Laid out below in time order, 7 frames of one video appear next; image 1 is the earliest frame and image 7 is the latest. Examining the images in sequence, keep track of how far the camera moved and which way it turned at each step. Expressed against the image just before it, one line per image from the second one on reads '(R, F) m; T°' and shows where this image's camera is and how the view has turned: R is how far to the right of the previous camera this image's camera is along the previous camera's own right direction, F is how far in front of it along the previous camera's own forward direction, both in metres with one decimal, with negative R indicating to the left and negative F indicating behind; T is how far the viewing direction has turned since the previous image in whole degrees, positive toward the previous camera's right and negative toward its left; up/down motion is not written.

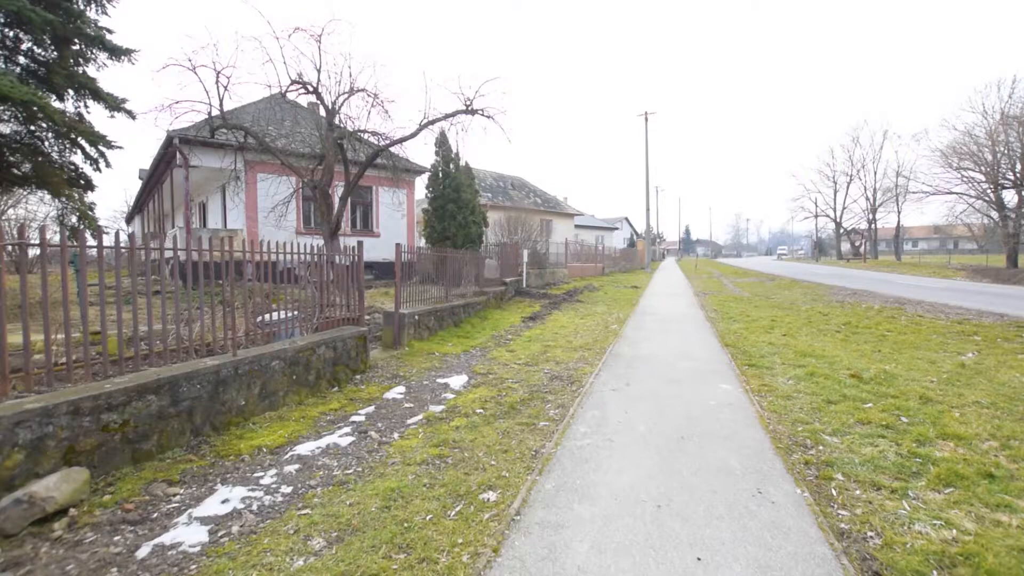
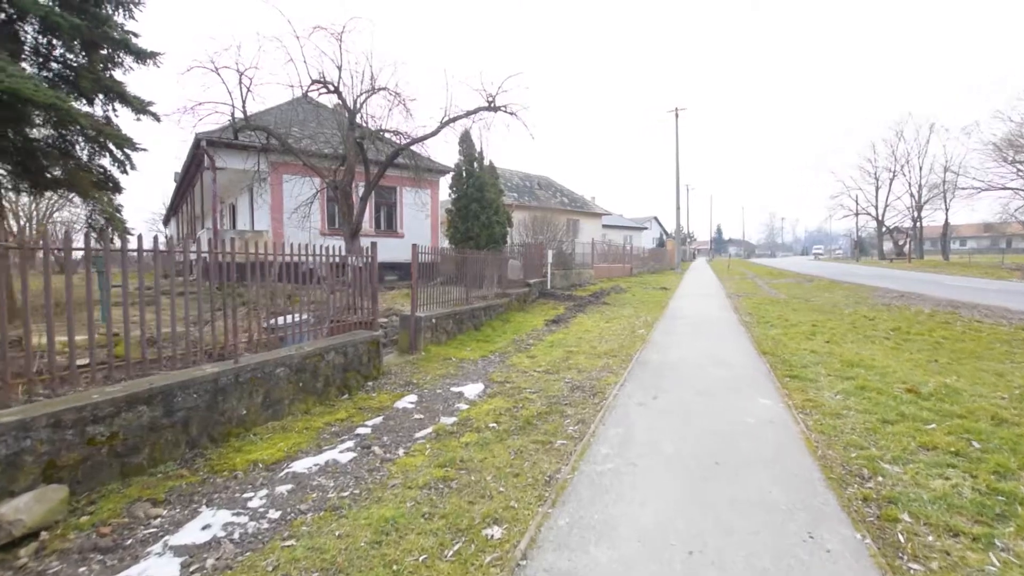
(+0.1, +0.4) m; -3°
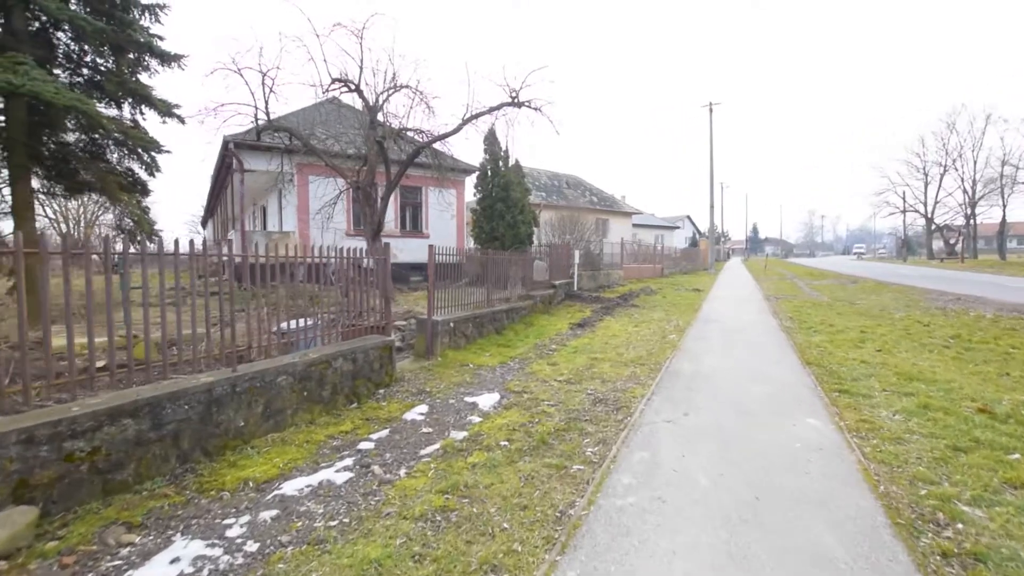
(+0.1, +0.4) m; -4°
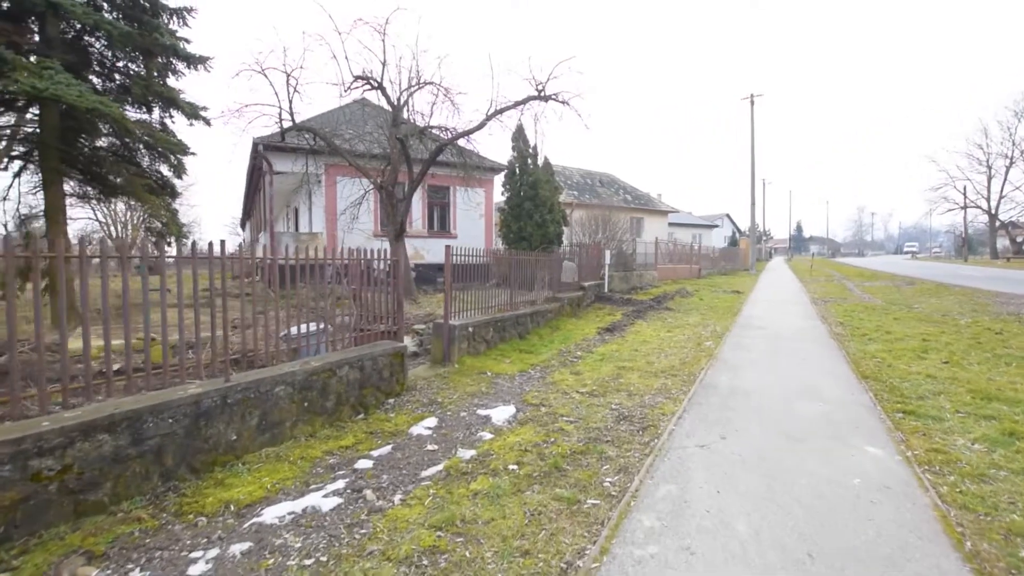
(+0.2, +0.5) m; -4°
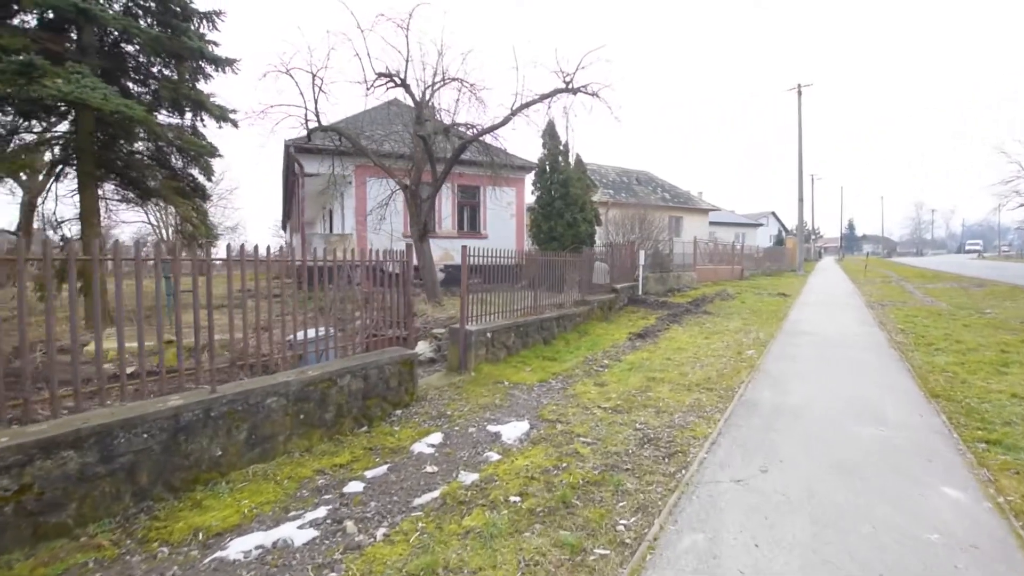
(+0.2, +0.5) m; -4°
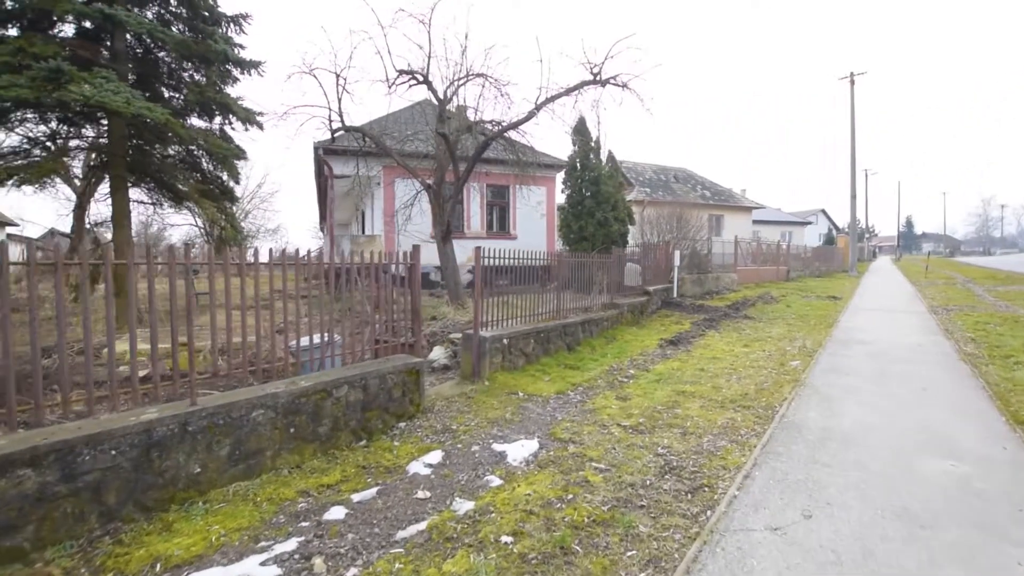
(+0.3, +0.5) m; -4°
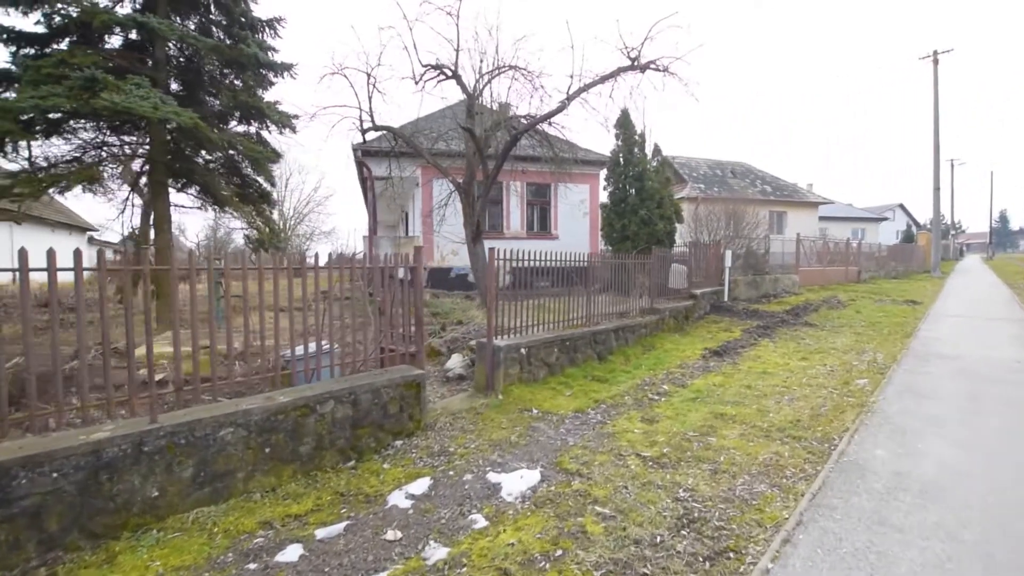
(+0.4, +0.6) m; -6°
